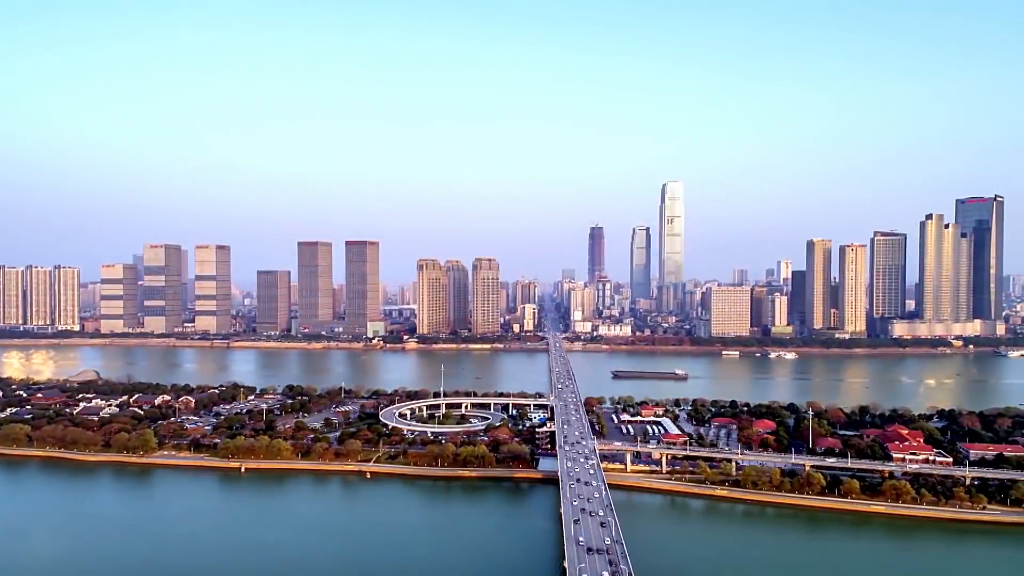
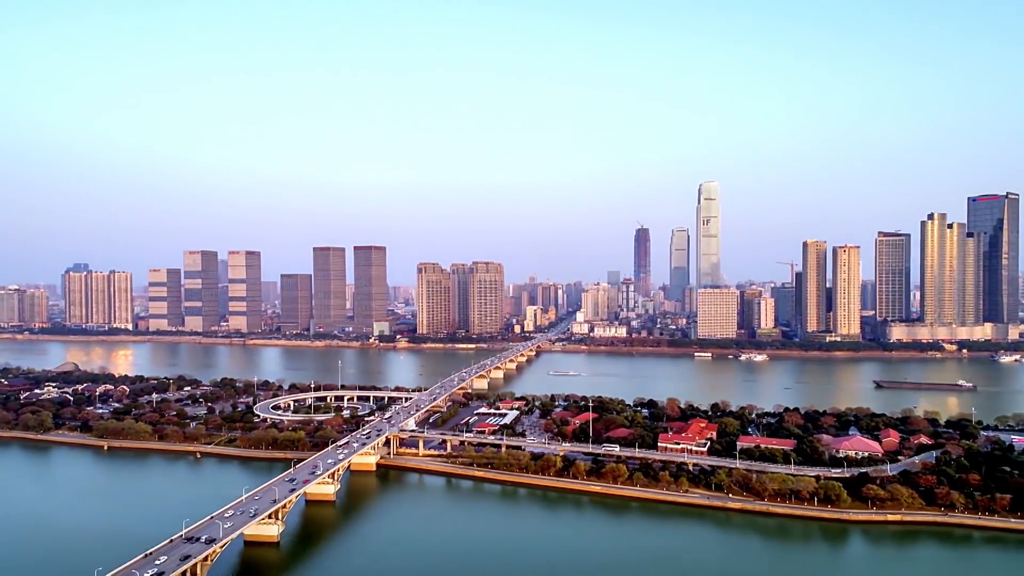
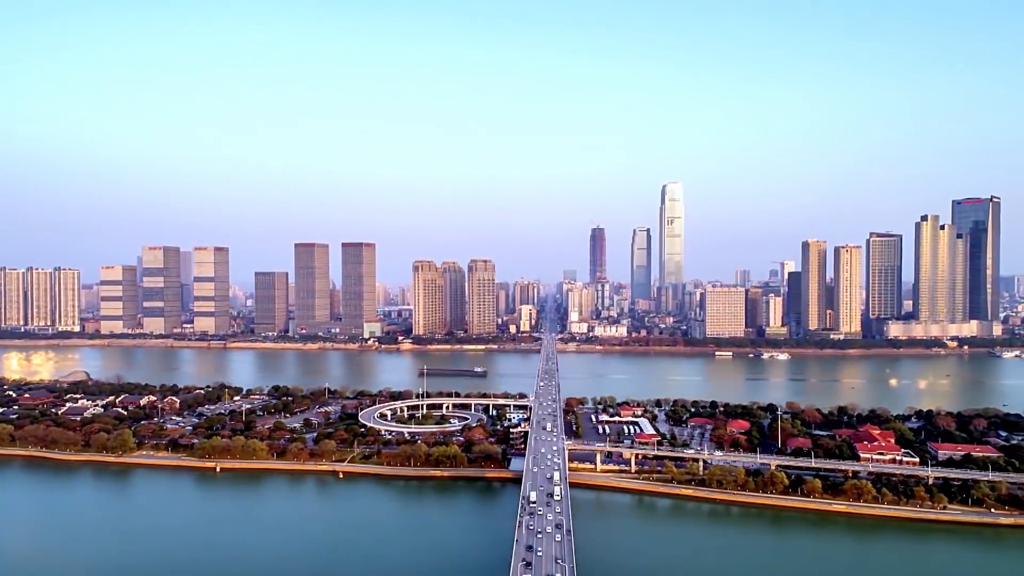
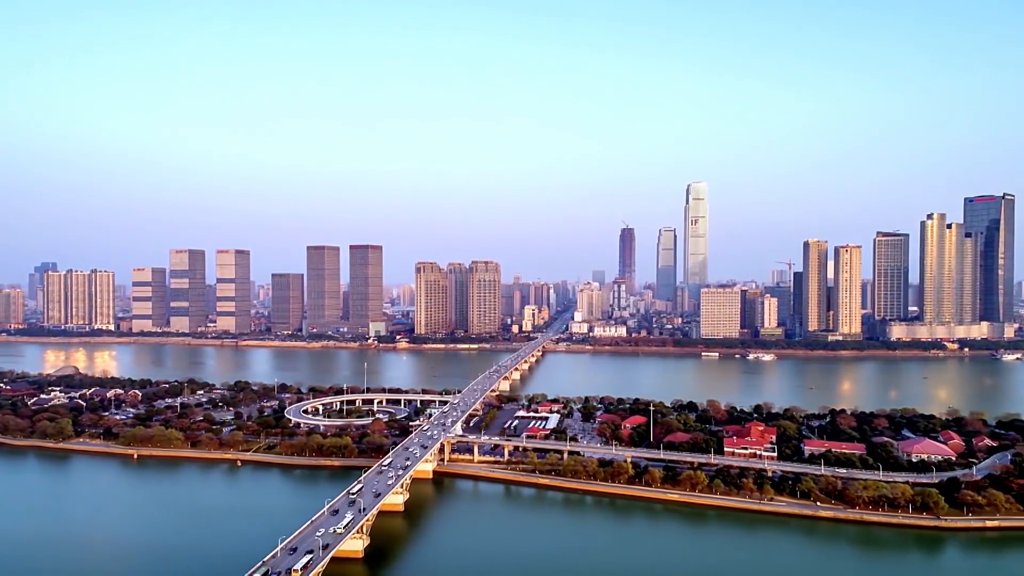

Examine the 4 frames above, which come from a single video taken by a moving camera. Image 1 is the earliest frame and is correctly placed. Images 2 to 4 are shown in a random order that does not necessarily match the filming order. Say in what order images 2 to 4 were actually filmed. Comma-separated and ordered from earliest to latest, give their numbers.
3, 4, 2
